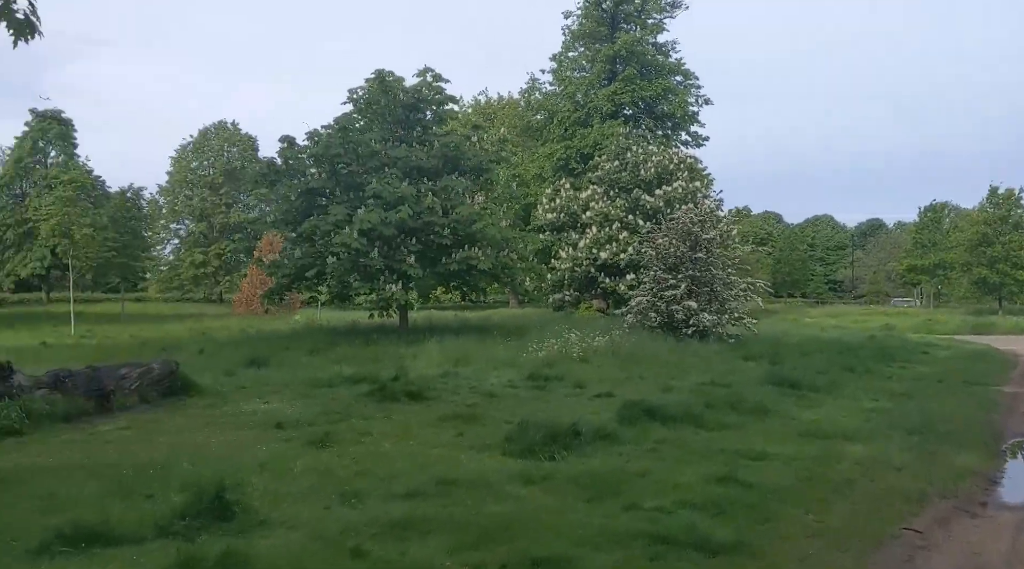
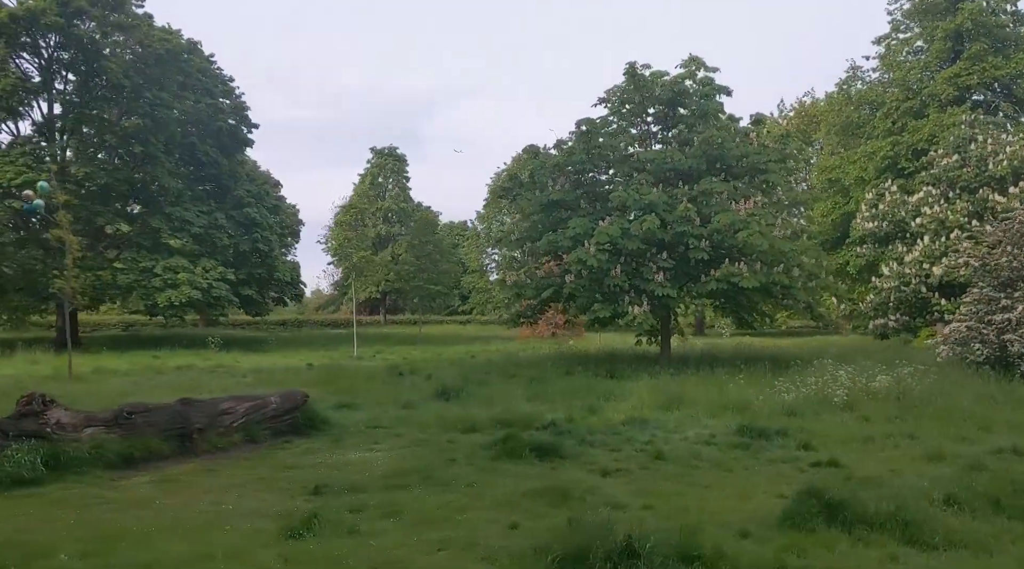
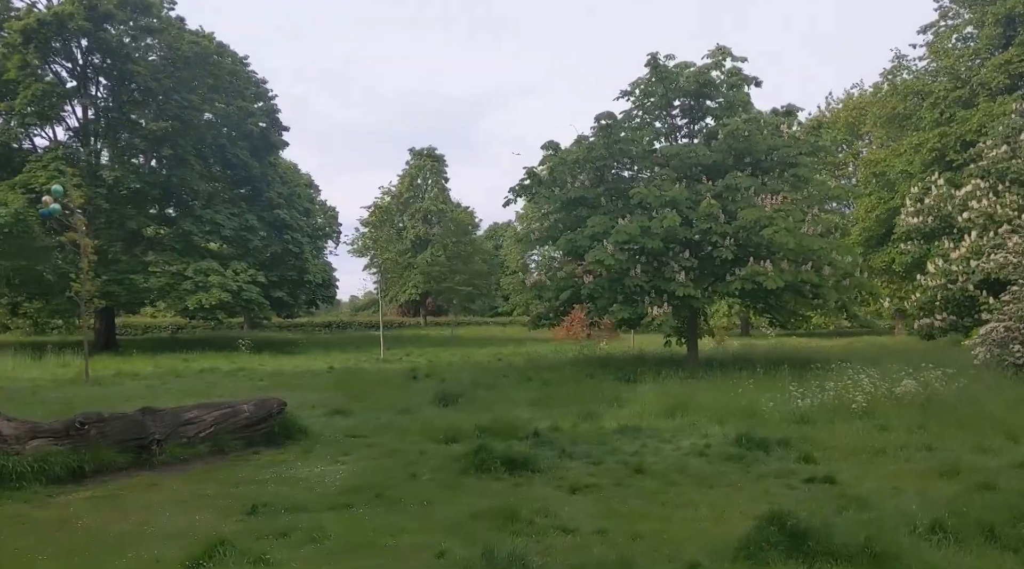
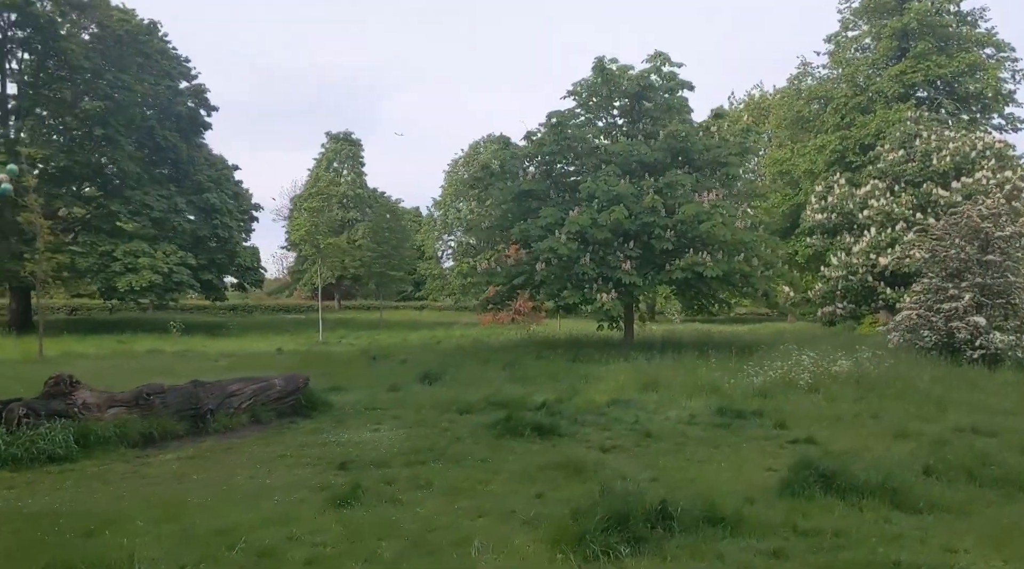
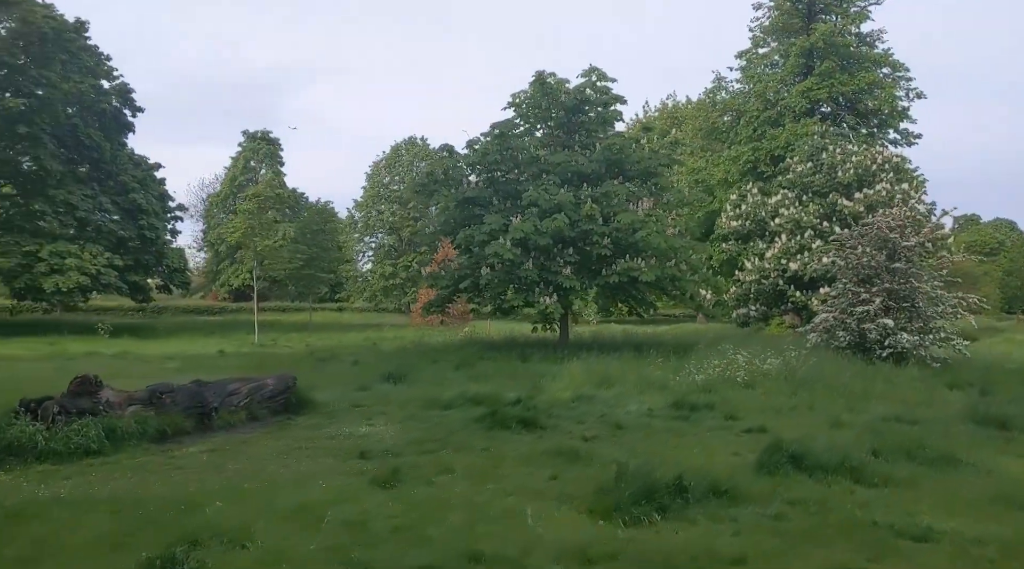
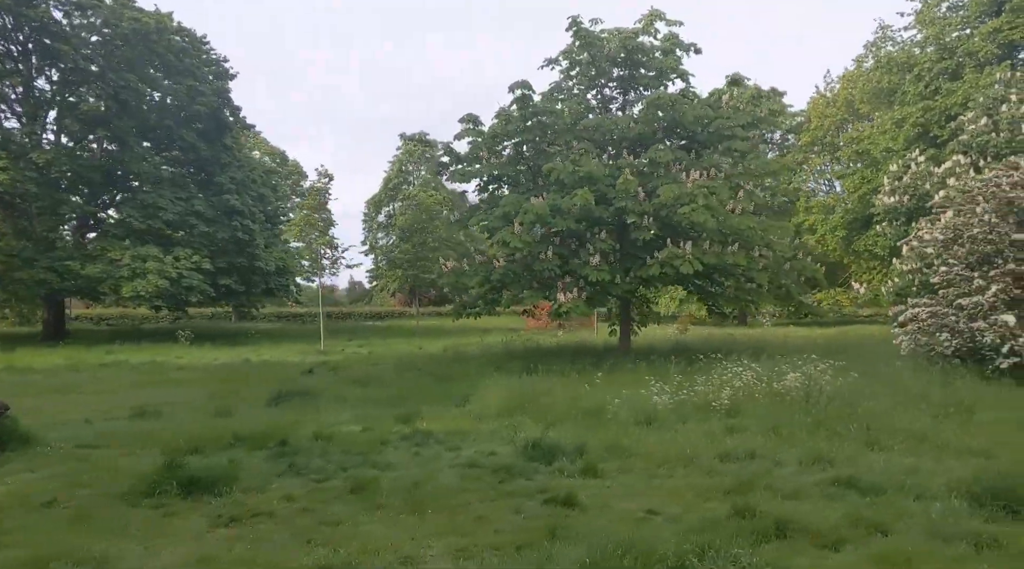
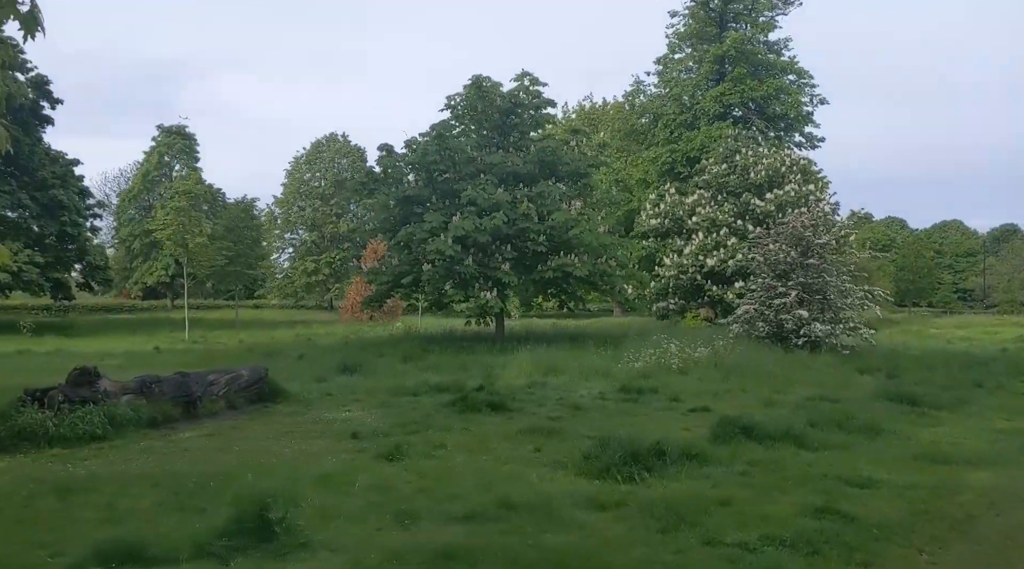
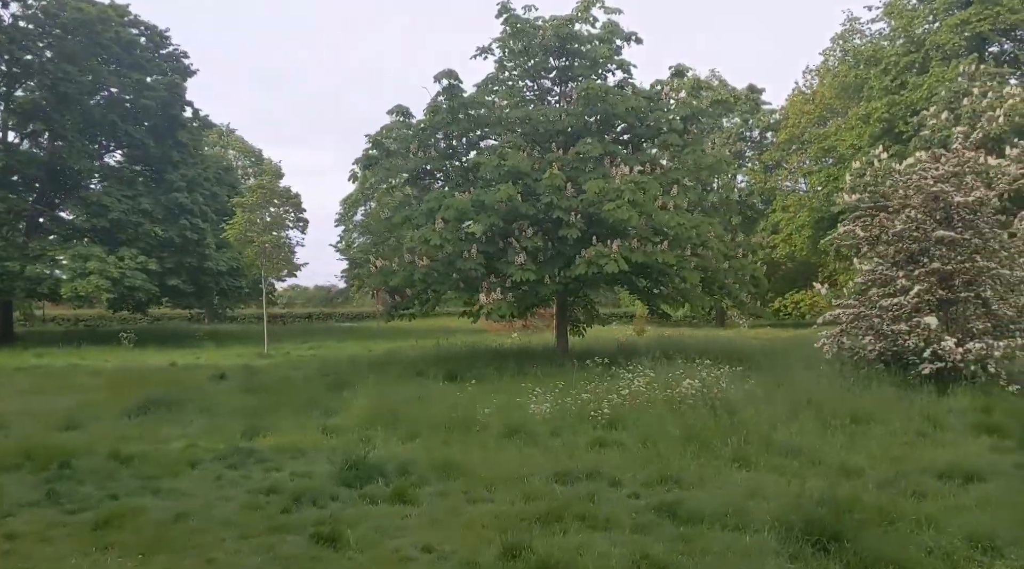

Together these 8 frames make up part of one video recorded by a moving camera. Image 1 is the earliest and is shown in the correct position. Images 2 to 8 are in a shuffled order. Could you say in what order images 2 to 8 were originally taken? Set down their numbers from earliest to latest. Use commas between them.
7, 5, 4, 2, 3, 6, 8
